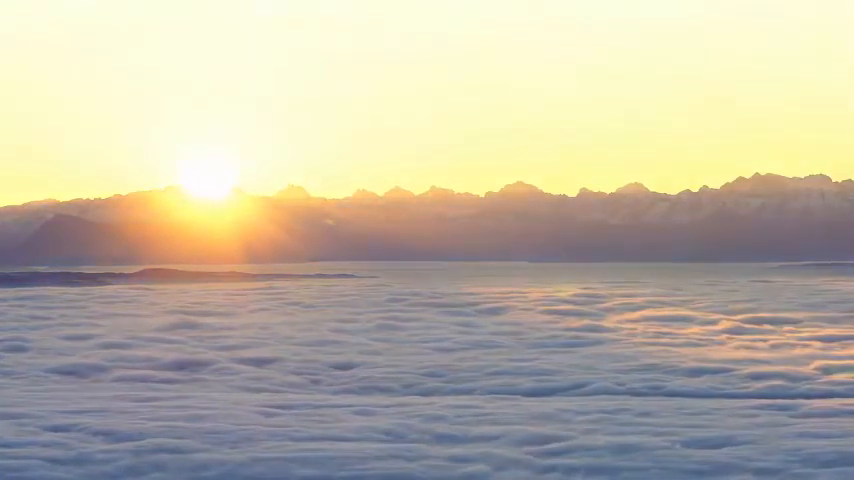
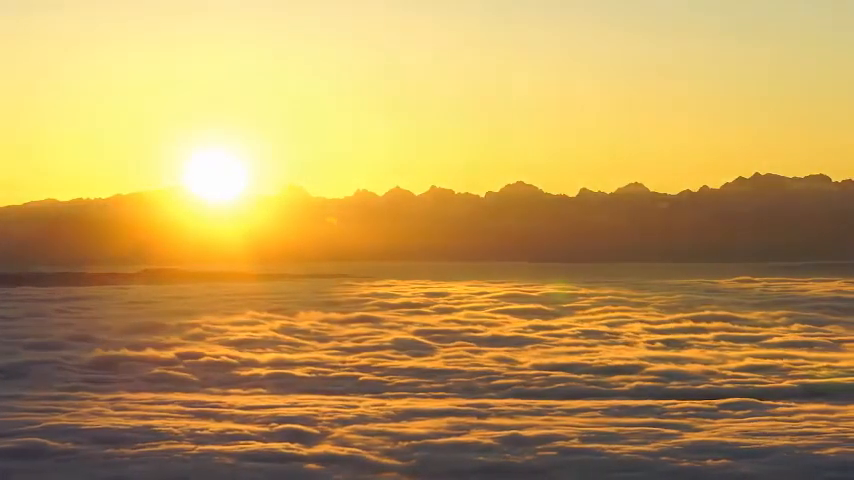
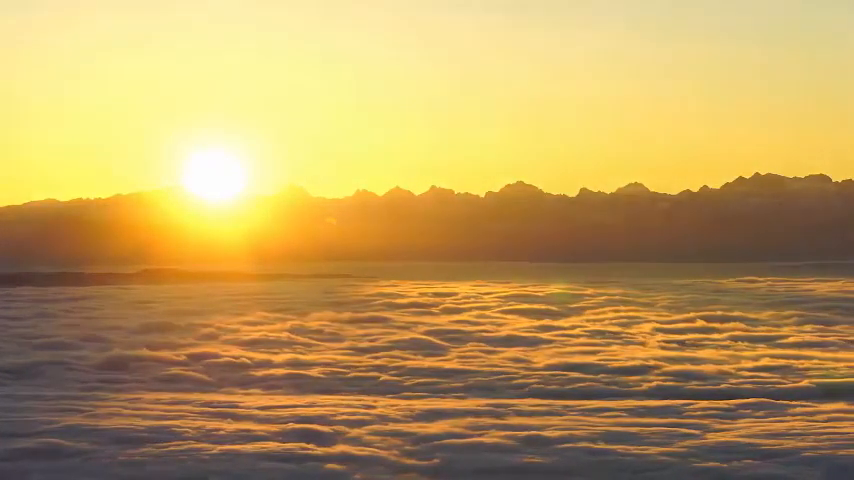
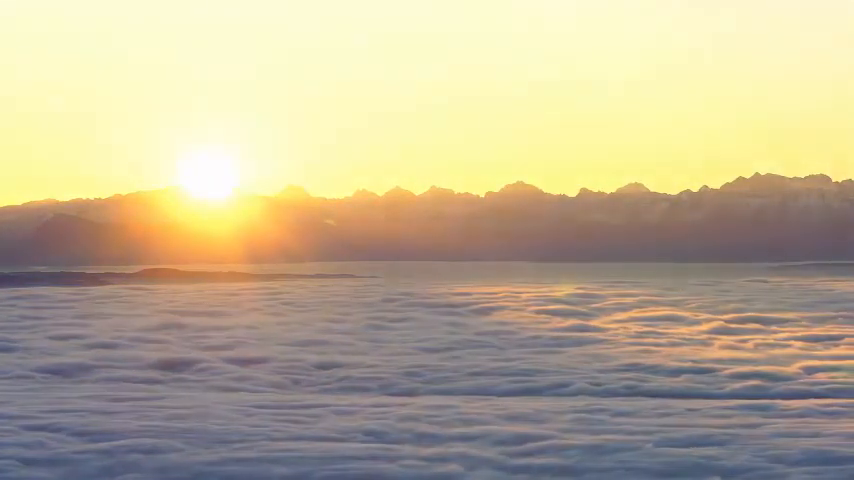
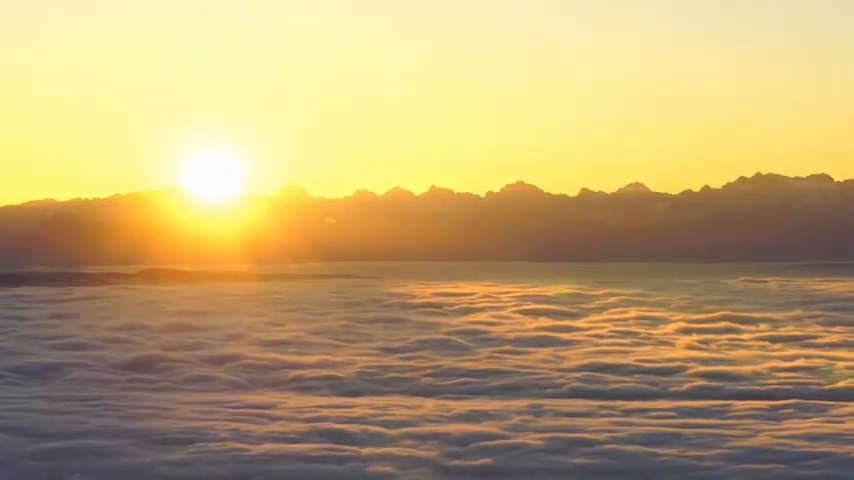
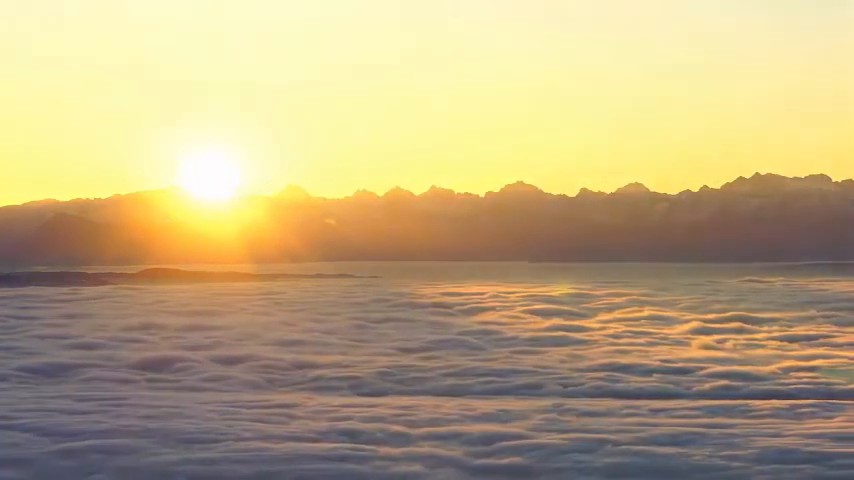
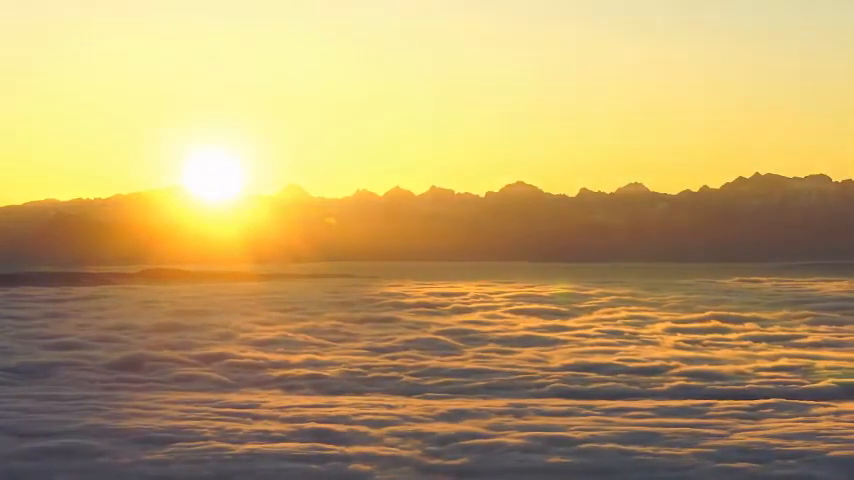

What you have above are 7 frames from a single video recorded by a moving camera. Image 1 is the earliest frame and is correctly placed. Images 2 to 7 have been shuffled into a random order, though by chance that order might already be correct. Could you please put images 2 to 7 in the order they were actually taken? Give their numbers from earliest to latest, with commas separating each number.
4, 6, 5, 7, 3, 2
